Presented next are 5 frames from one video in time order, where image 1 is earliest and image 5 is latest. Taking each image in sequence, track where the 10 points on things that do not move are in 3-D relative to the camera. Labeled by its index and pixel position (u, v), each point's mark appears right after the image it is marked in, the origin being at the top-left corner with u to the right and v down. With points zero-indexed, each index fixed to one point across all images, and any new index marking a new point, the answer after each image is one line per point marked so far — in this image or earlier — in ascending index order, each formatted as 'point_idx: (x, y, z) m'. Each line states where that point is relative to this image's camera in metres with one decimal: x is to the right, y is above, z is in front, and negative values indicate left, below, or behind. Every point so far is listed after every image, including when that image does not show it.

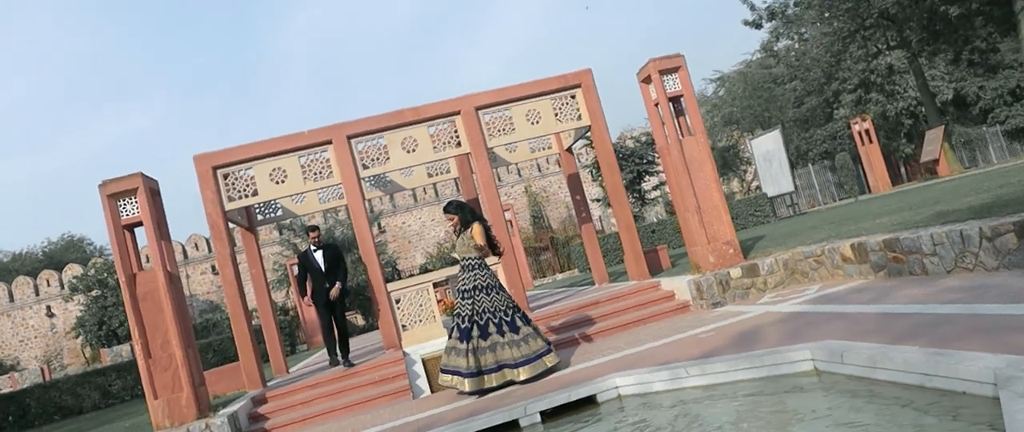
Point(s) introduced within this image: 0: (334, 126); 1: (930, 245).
0: (-2.5, +1.3, +9.2) m
1: (+4.1, -0.3, +6.3) m
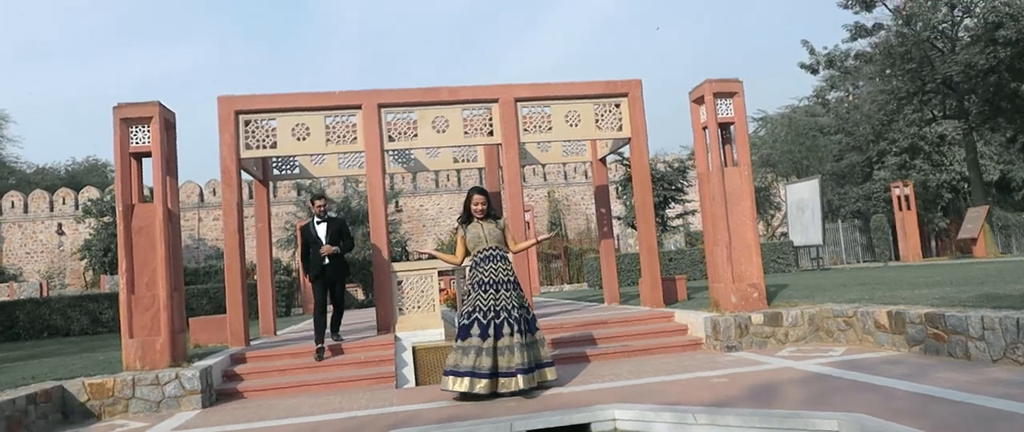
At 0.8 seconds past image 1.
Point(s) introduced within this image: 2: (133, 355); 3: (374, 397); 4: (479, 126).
0: (-2.0, +1.7, +8.8) m
1: (+4.1, -1.0, +5.7) m
2: (-3.7, -1.4, +6.4) m
3: (-1.3, -1.7, +5.9) m
4: (-0.5, +1.3, +9.2) m
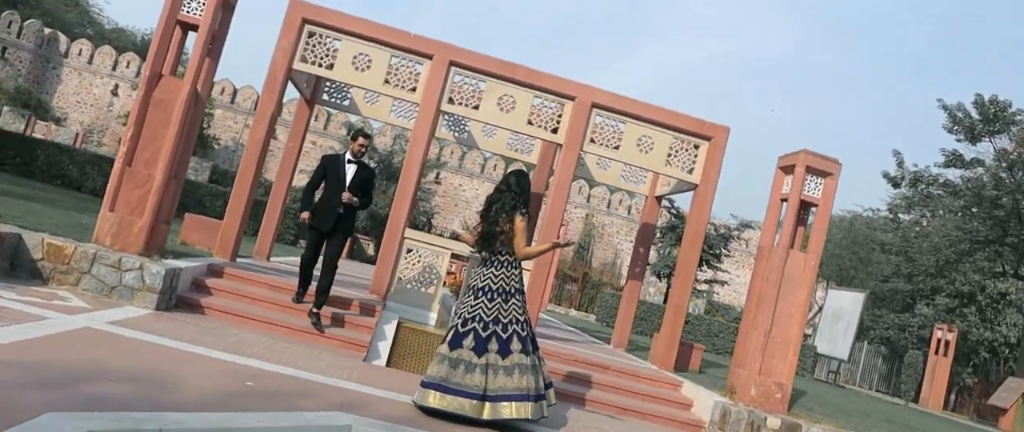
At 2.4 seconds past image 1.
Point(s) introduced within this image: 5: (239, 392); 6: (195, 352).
0: (-0.9, +2.1, +8.2) m
1: (+3.9, -2.3, +4.8) m
2: (-3.7, -0.1, +5.8) m
3: (-1.4, -1.2, +5.2) m
4: (+0.4, +1.3, +8.5) m
5: (-1.6, -1.1, +3.8) m
6: (-2.2, -1.0, +4.6) m
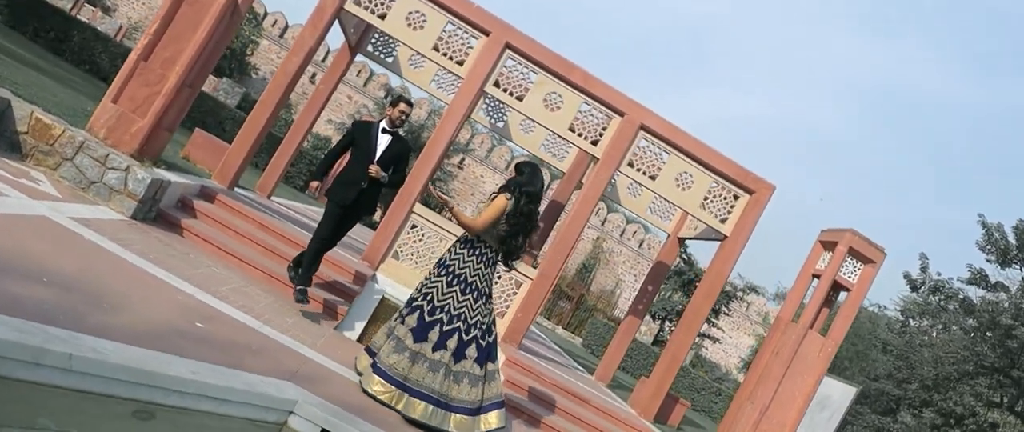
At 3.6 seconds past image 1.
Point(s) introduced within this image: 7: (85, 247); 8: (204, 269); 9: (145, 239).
0: (-0.1, +2.3, +7.7) m
1: (+3.3, -3.3, +4.2) m
2: (-3.4, +0.8, +5.4) m
3: (-1.5, -0.8, +4.8) m
4: (+0.9, +1.1, +8.0) m
5: (-1.7, -0.6, +3.4) m
6: (-2.3, -0.4, +4.1) m
7: (-2.6, -0.2, +4.0) m
8: (-2.3, -0.4, +4.8) m
9: (-2.7, -0.2, +4.8) m
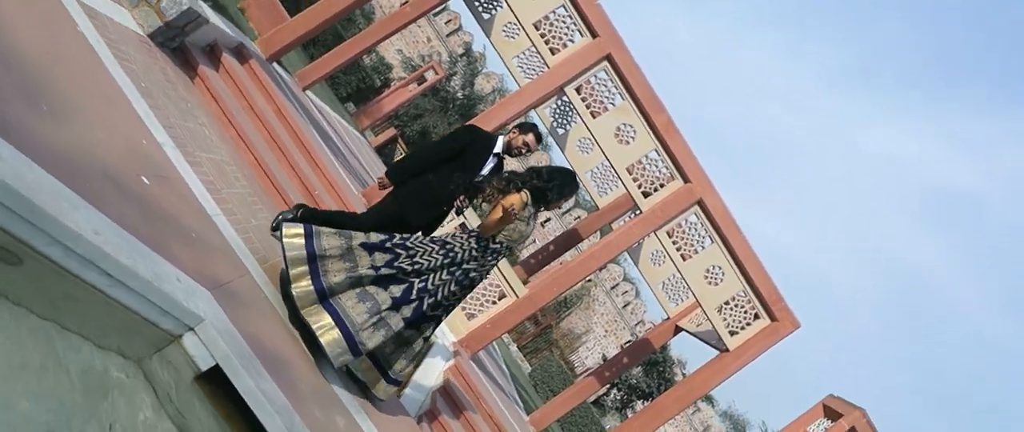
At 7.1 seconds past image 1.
0: (+1.1, +2.0, +7.0) m
1: (+1.6, -4.5, +3.5) m
2: (-2.5, +2.2, +4.8) m
3: (-1.6, -0.1, +4.1) m
4: (+1.5, +0.4, +7.3) m
5: (-1.7, +0.1, +2.8) m
6: (-2.0, +0.6, +3.5) m
7: (-2.3, +0.9, +3.4) m
8: (-2.1, +0.6, +4.2) m
9: (-2.3, +1.0, +4.2) m
